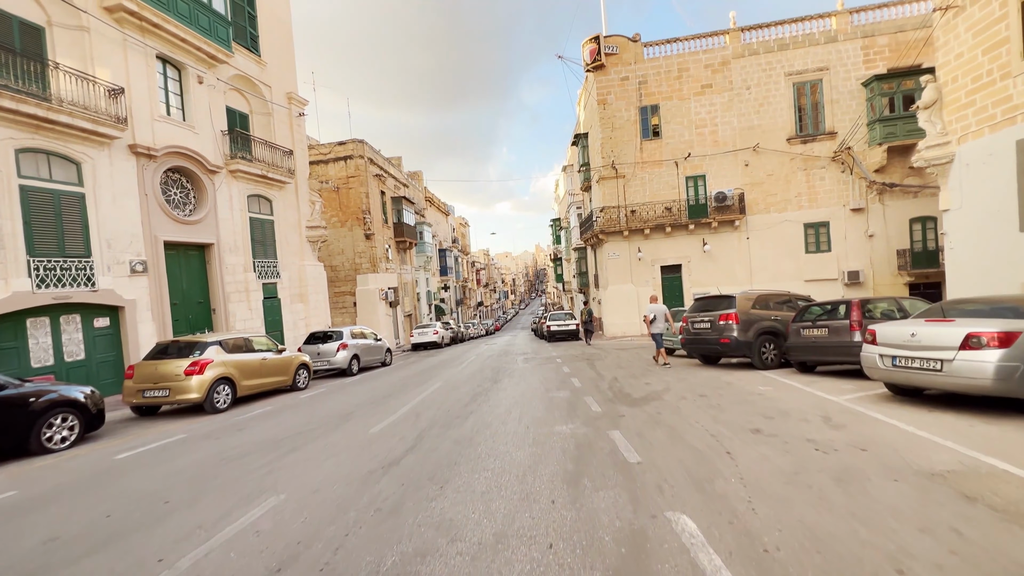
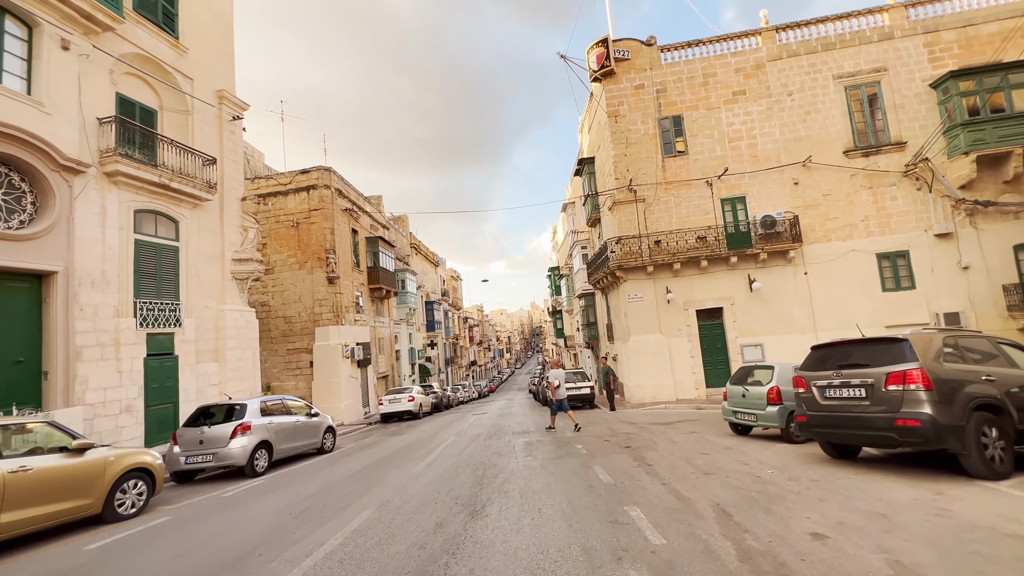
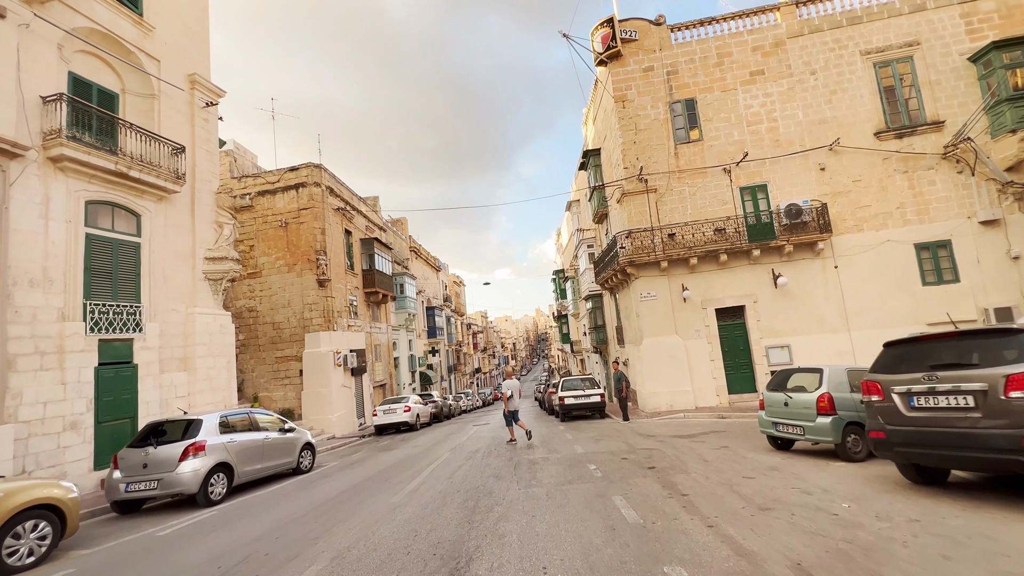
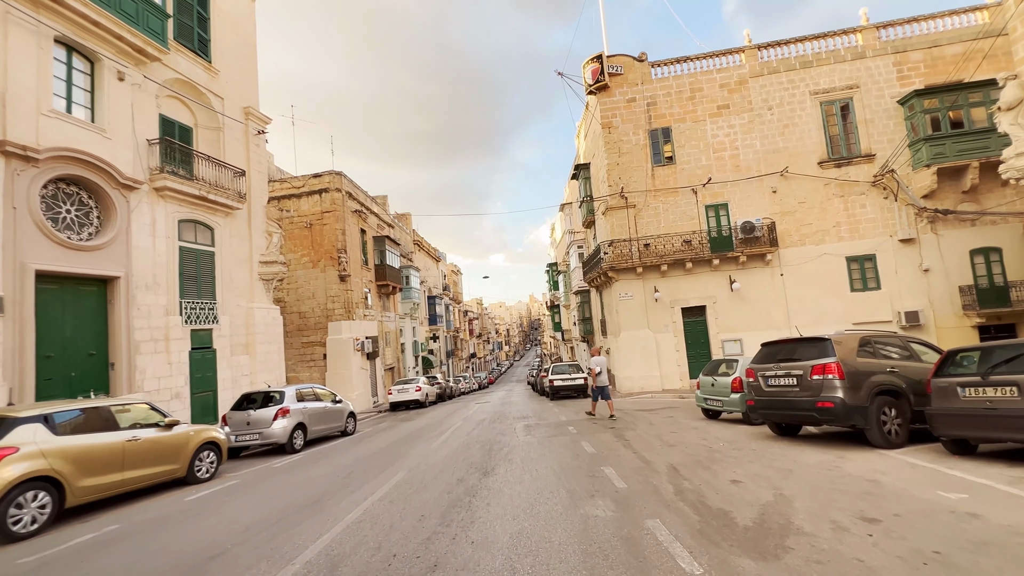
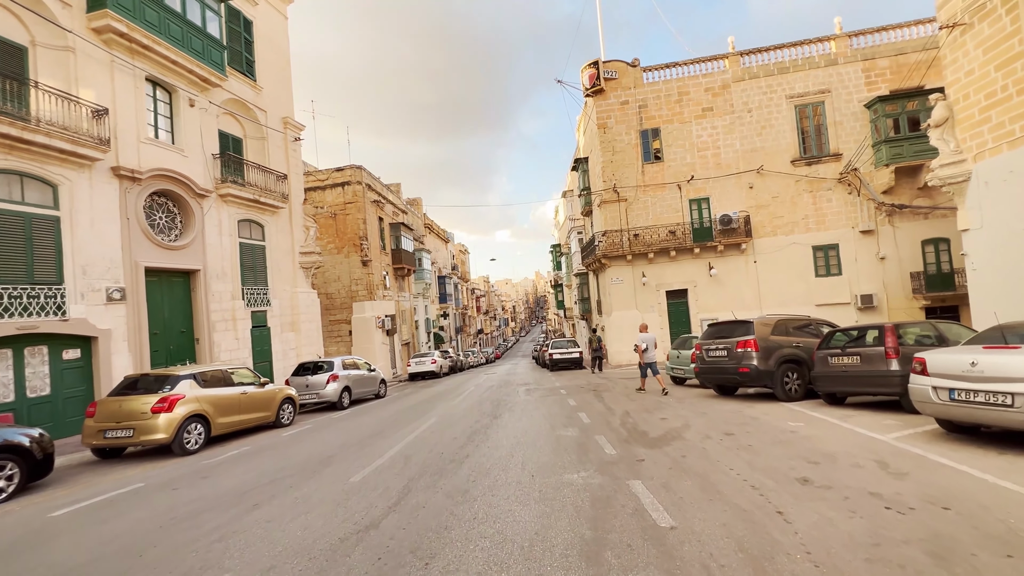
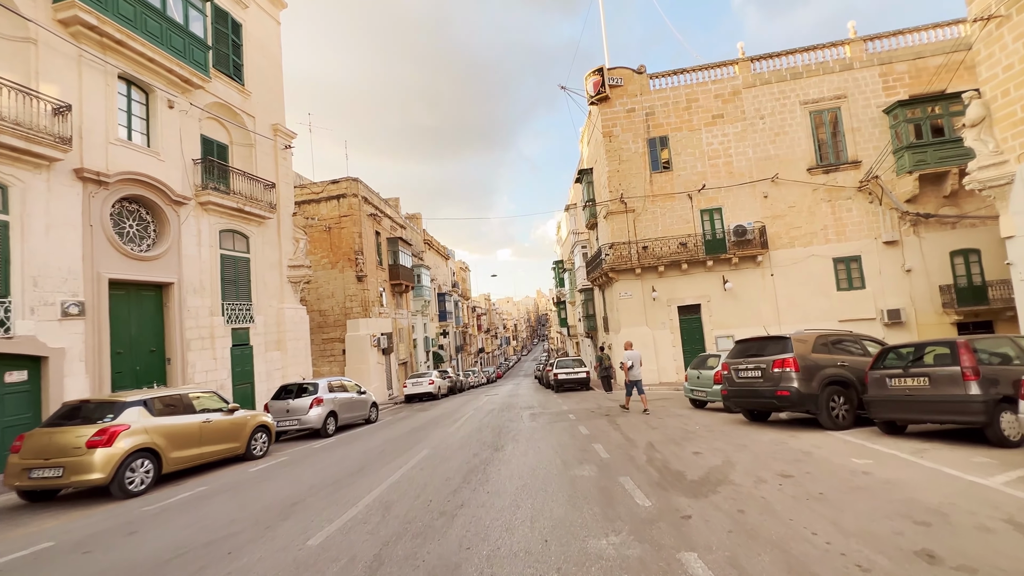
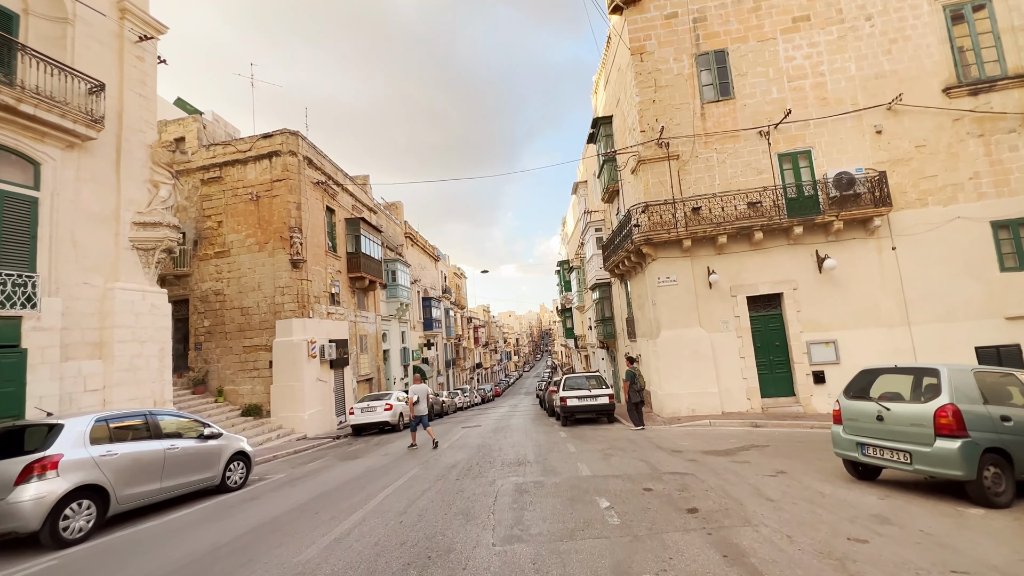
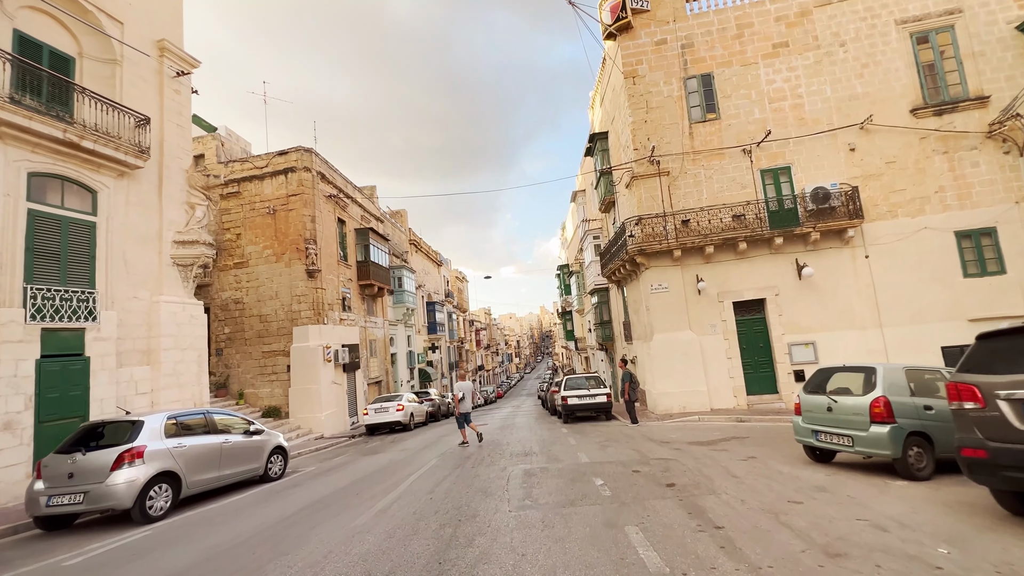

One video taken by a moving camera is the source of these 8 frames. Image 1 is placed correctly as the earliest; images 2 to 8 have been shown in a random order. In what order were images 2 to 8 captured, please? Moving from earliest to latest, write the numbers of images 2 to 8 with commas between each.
5, 6, 4, 2, 3, 8, 7
